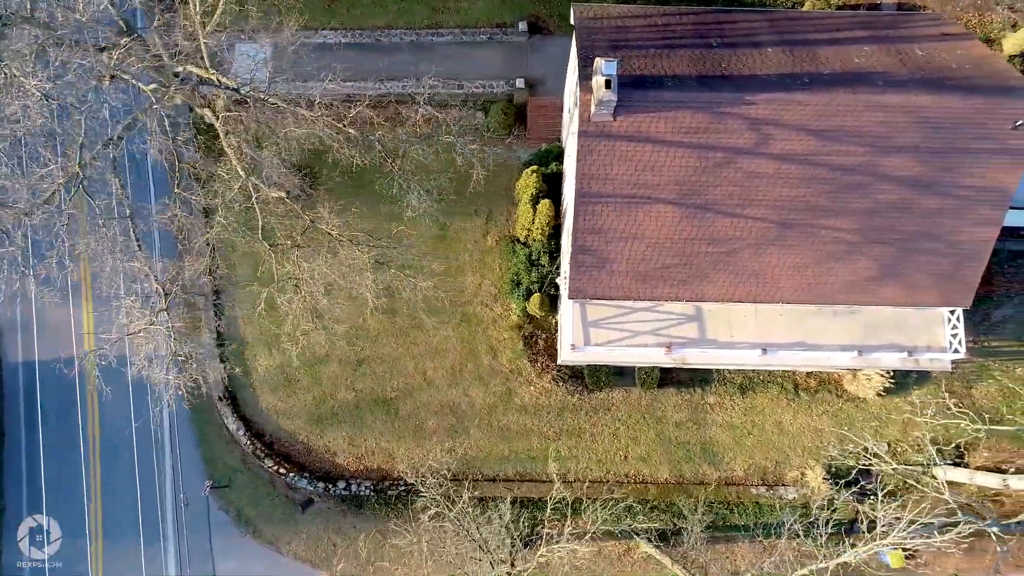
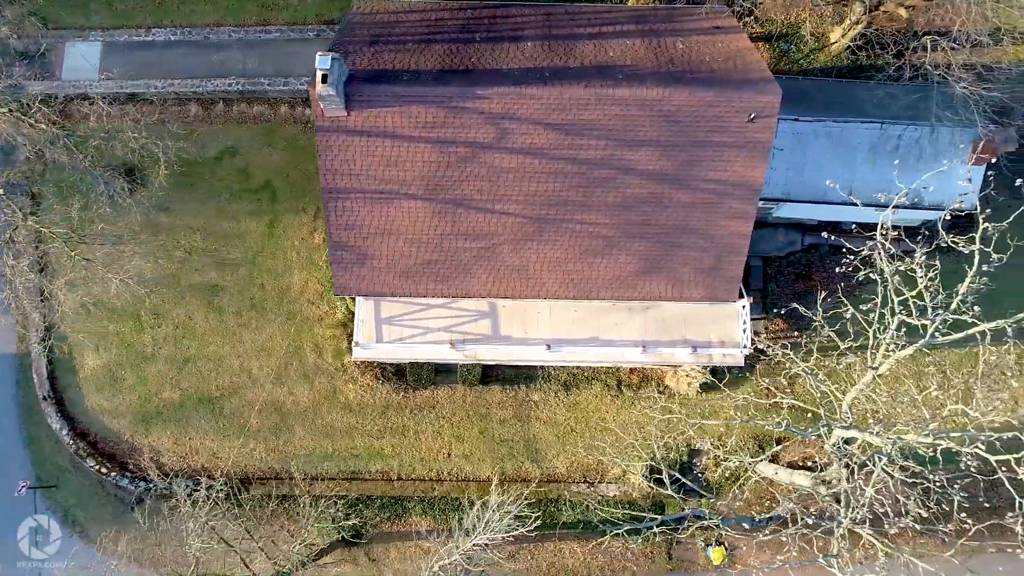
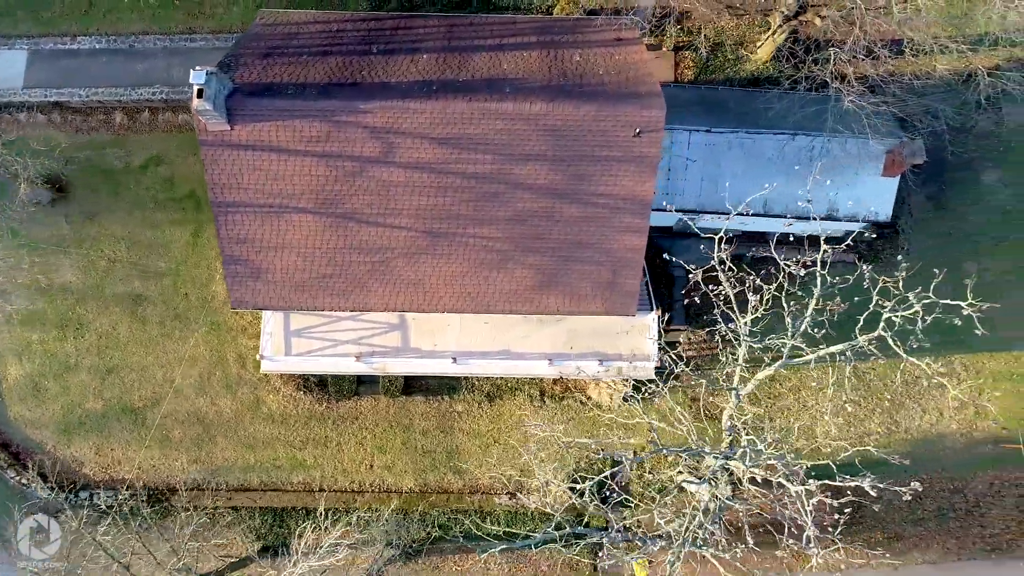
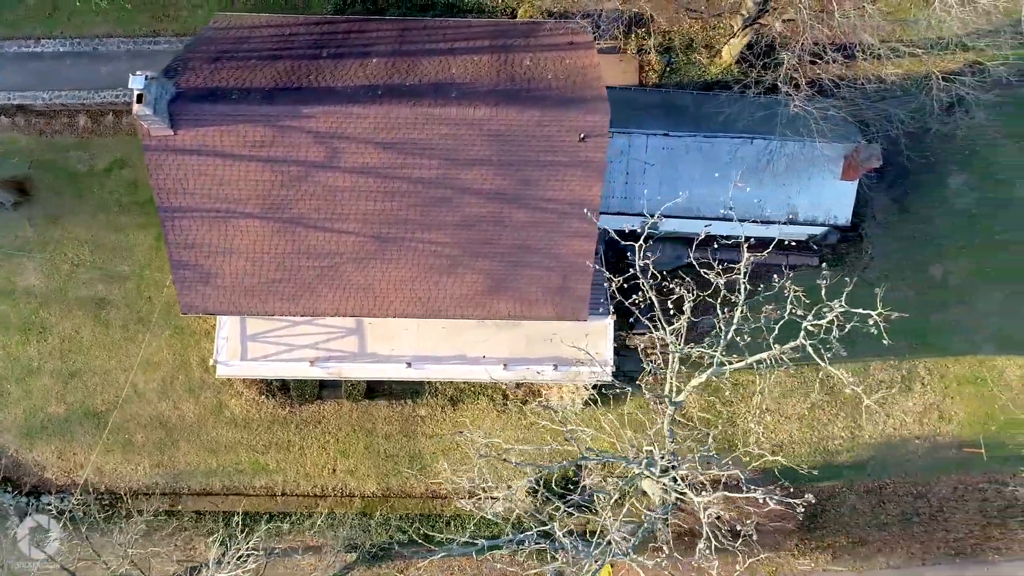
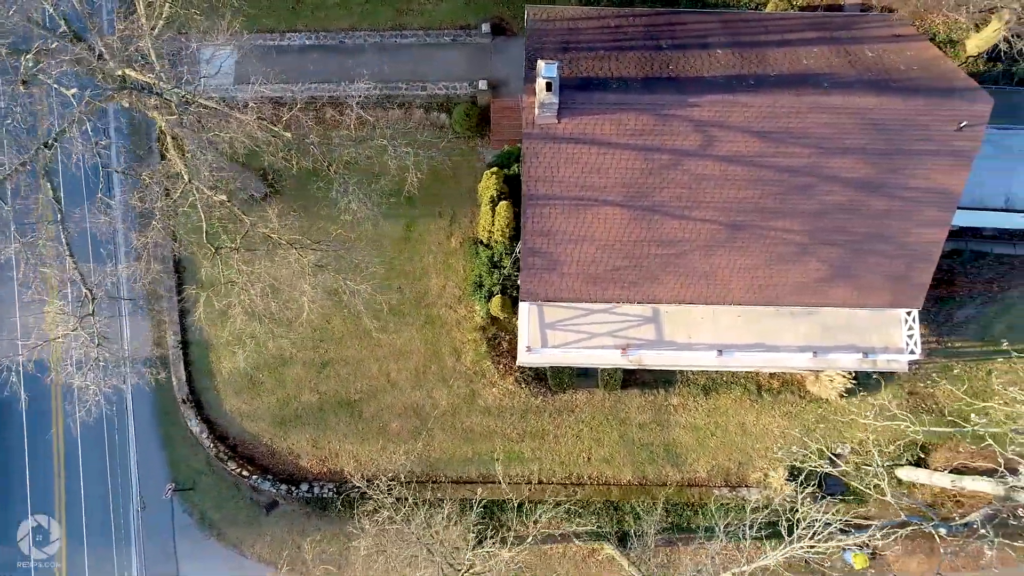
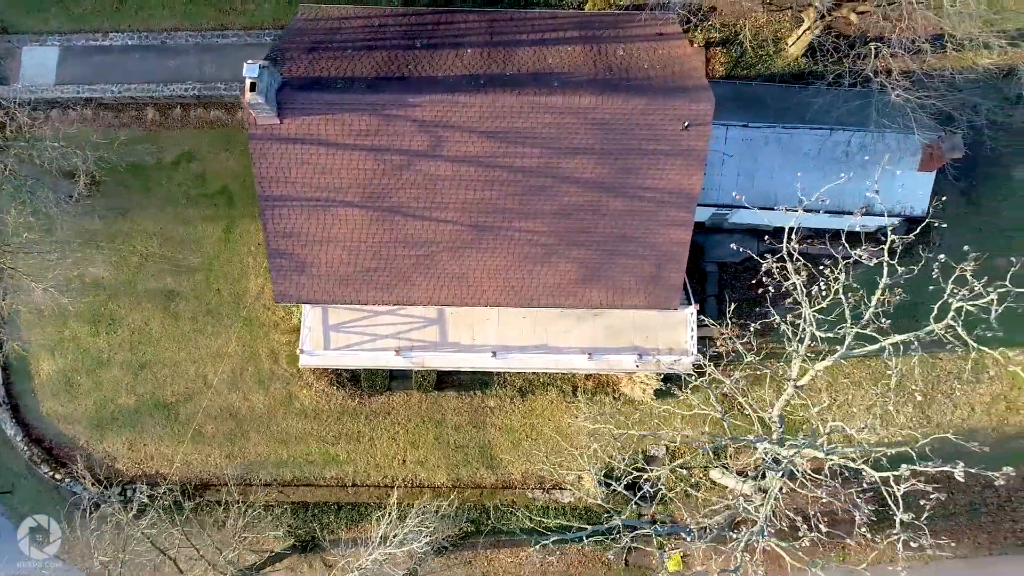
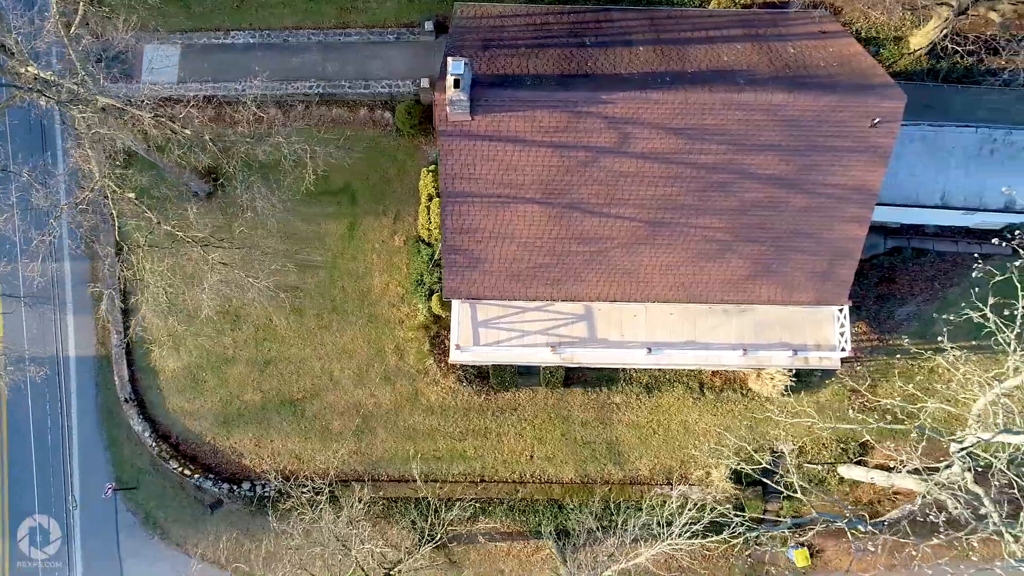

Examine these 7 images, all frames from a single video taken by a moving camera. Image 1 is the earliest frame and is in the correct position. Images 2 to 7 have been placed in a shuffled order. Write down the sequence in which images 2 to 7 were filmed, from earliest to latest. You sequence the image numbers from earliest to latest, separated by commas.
5, 7, 2, 6, 3, 4
